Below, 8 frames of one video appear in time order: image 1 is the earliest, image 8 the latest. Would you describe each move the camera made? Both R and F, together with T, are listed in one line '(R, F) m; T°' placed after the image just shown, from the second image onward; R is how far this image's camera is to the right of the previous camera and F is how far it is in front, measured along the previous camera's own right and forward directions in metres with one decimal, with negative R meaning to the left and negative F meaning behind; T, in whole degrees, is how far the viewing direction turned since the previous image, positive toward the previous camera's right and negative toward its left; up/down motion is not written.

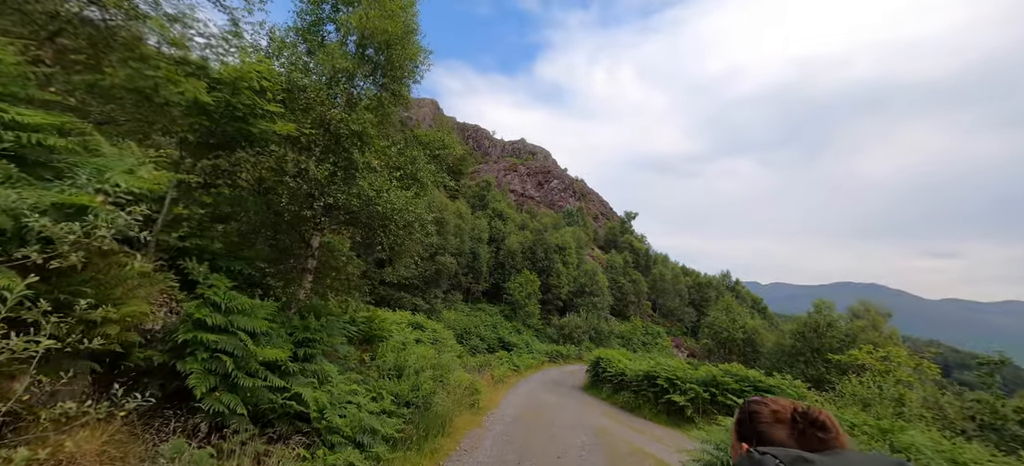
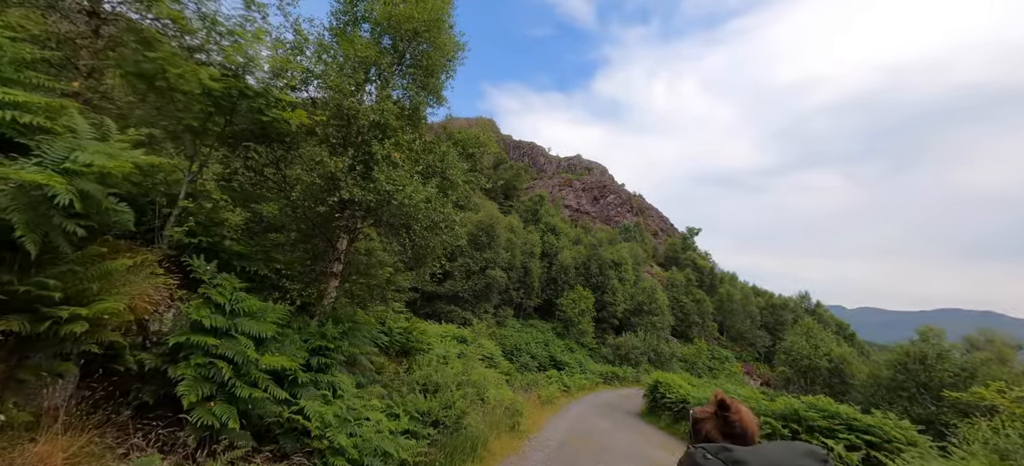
(+0.3, +0.9) m; -8°
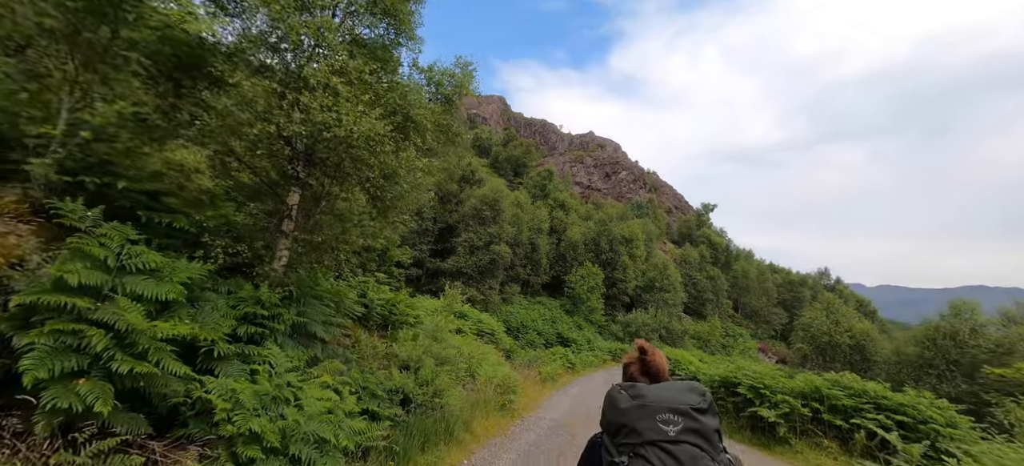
(+0.6, +1.2) m; -2°
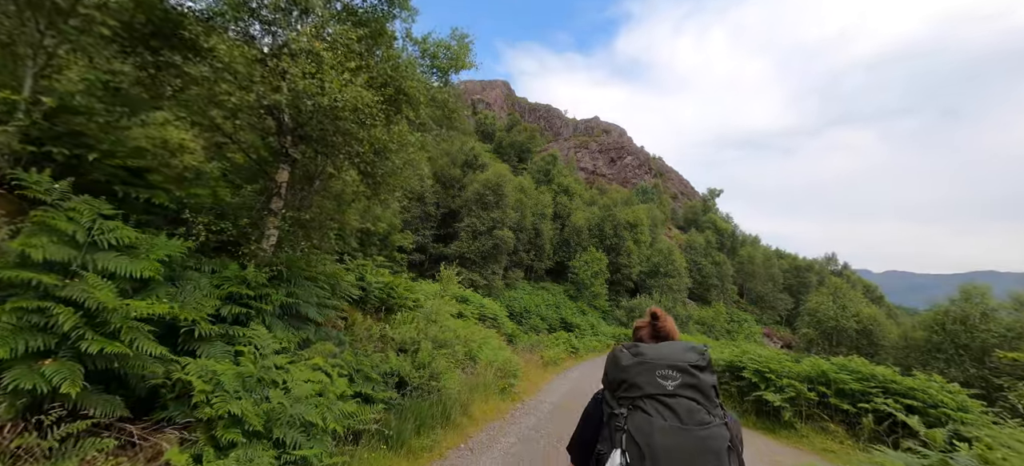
(+0.1, +0.3) m; -1°
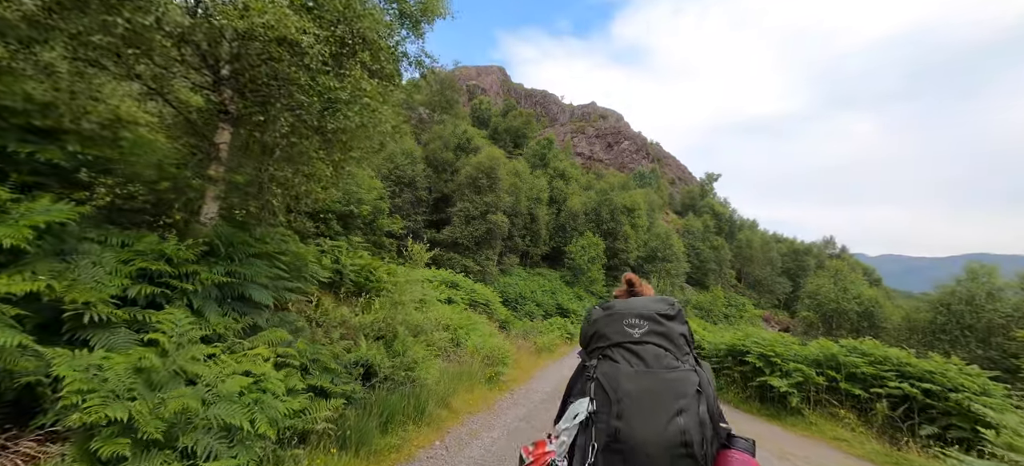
(+0.3, +0.9) m; 0°
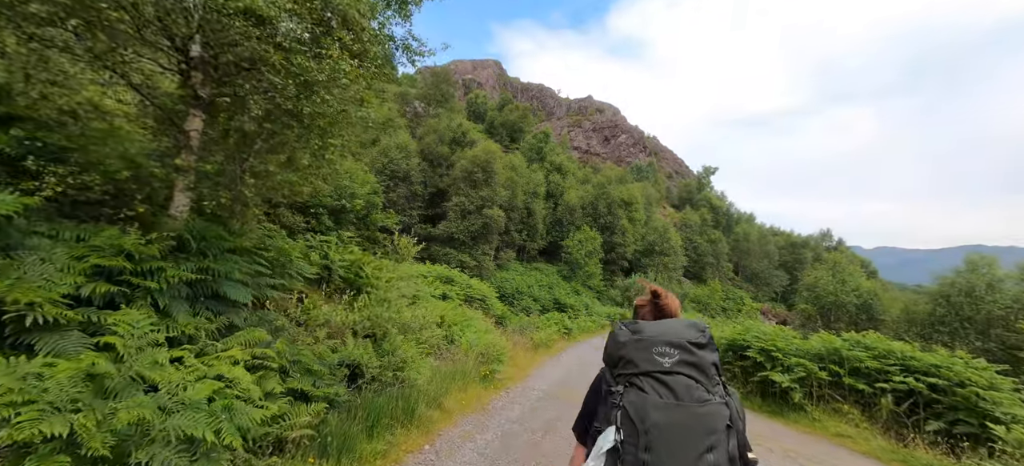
(+0.1, +0.3) m; 0°
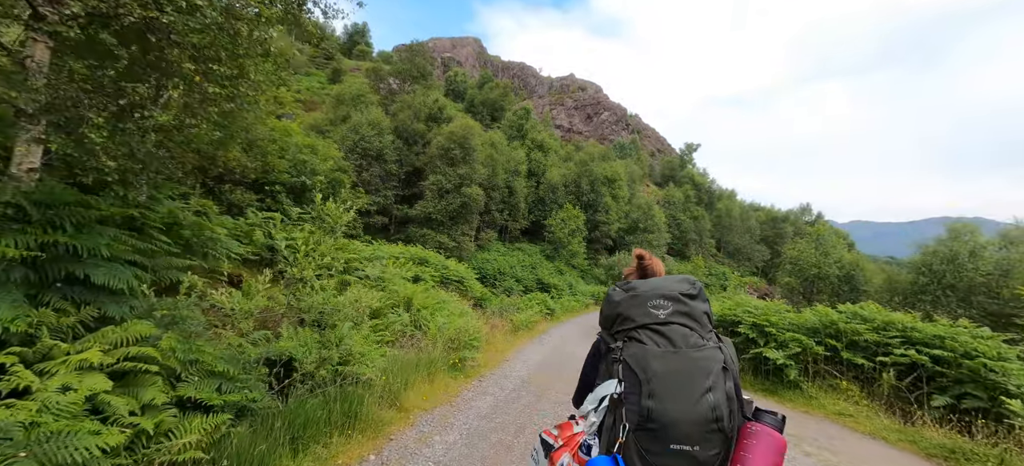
(+0.3, +1.1) m; +2°
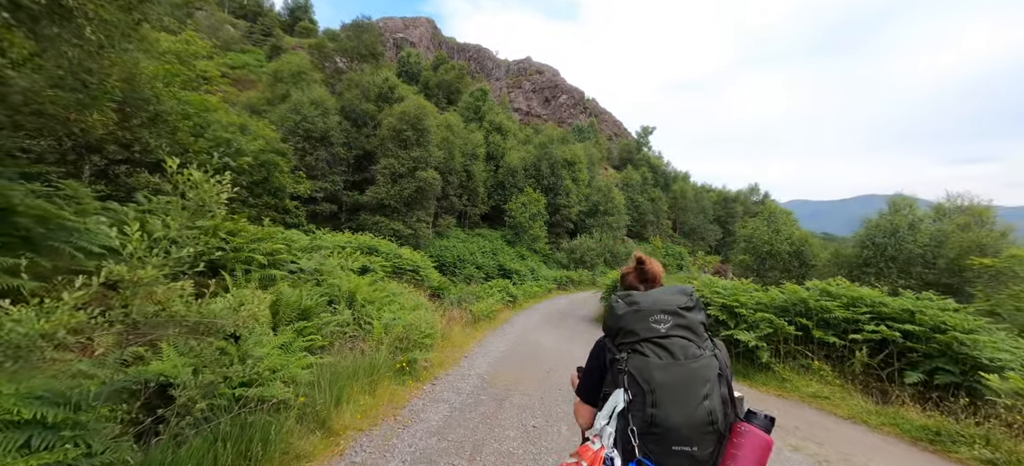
(+0.1, +1.1) m; +5°
